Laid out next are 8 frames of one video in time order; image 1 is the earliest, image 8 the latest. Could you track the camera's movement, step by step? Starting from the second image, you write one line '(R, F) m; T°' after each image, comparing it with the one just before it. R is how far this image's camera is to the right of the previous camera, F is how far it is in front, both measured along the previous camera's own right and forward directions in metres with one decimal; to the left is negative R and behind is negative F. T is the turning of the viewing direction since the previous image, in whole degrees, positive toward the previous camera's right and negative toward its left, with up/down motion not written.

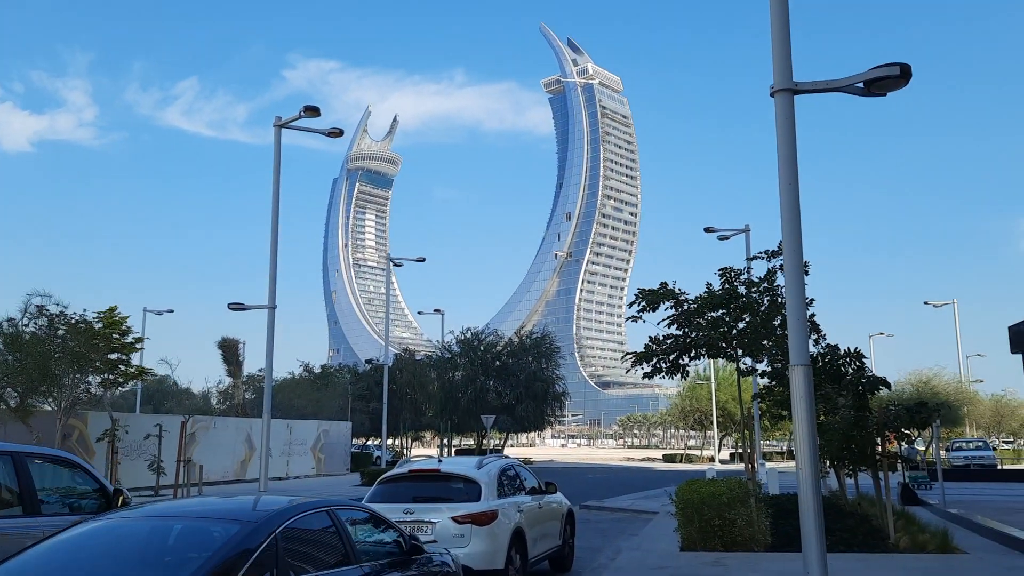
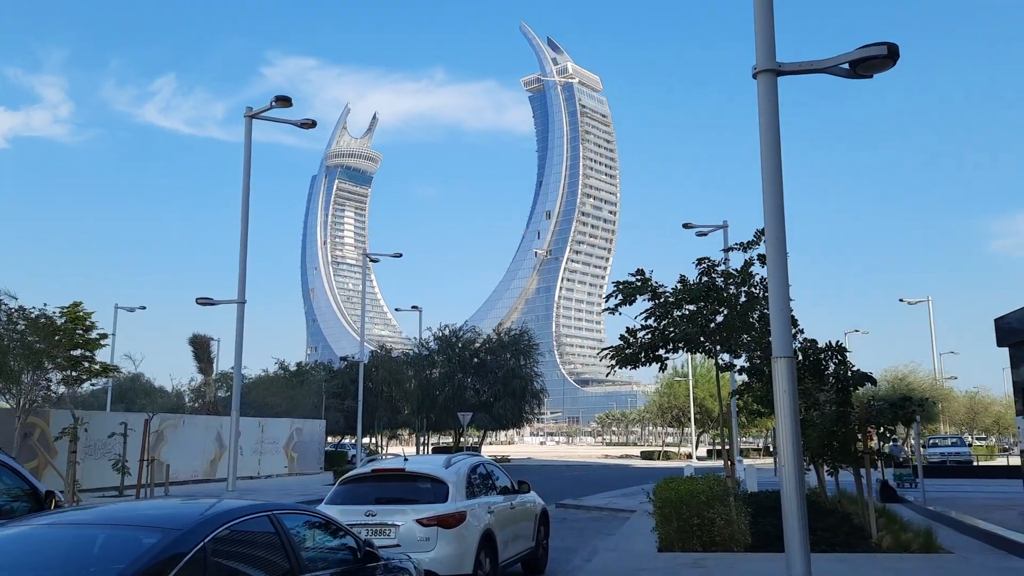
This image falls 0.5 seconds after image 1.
(+0.1, +0.5) m; +1°
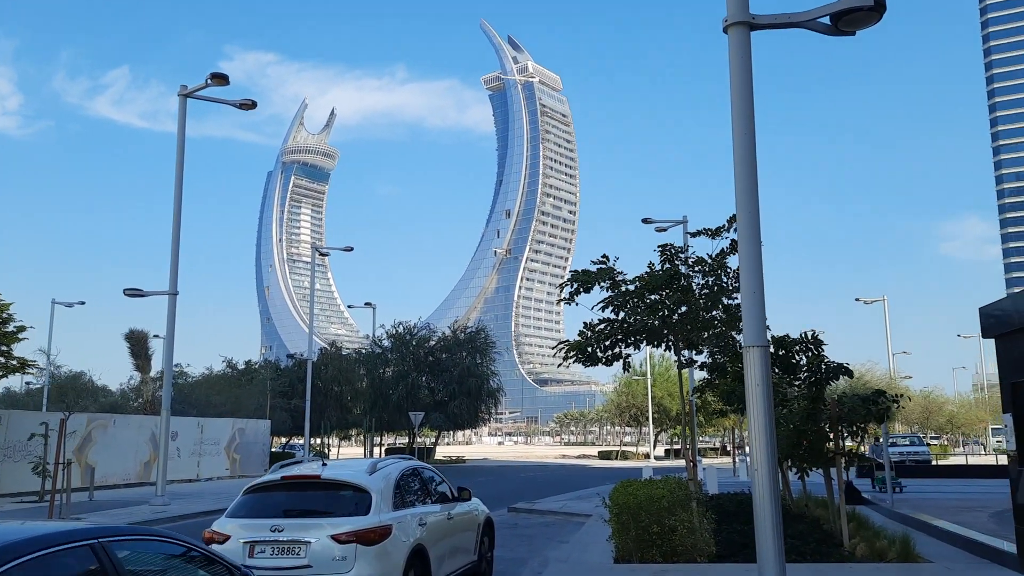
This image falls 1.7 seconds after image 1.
(+0.2, +1.3) m; +3°
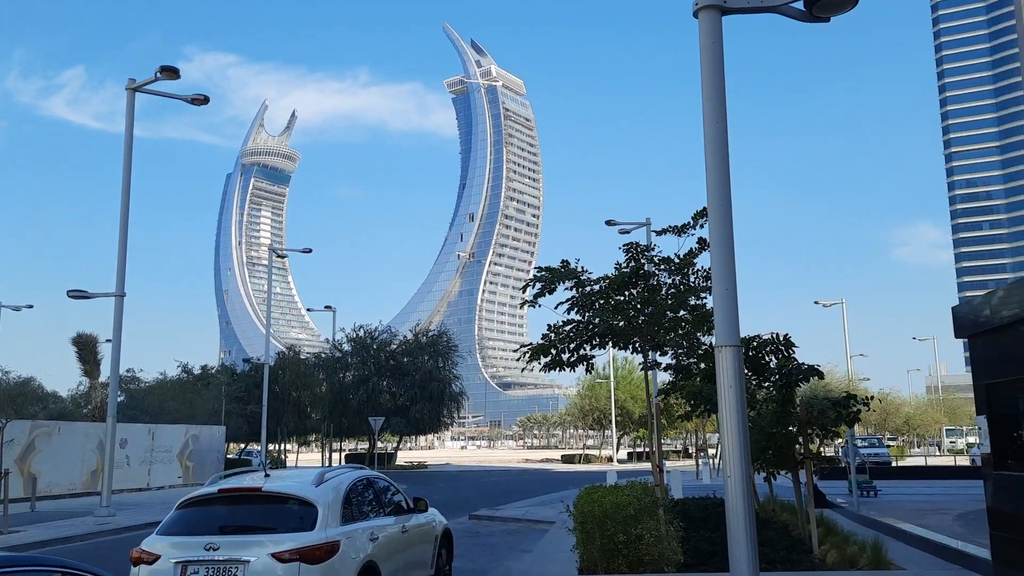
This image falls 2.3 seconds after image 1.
(0.0, +0.5) m; +2°
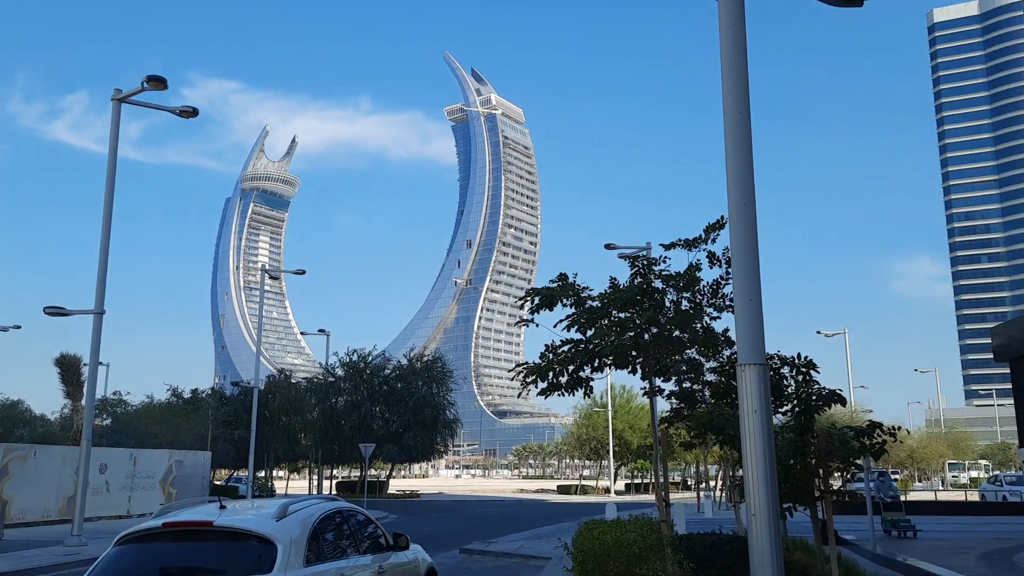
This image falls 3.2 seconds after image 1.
(0.0, +0.9) m; 0°
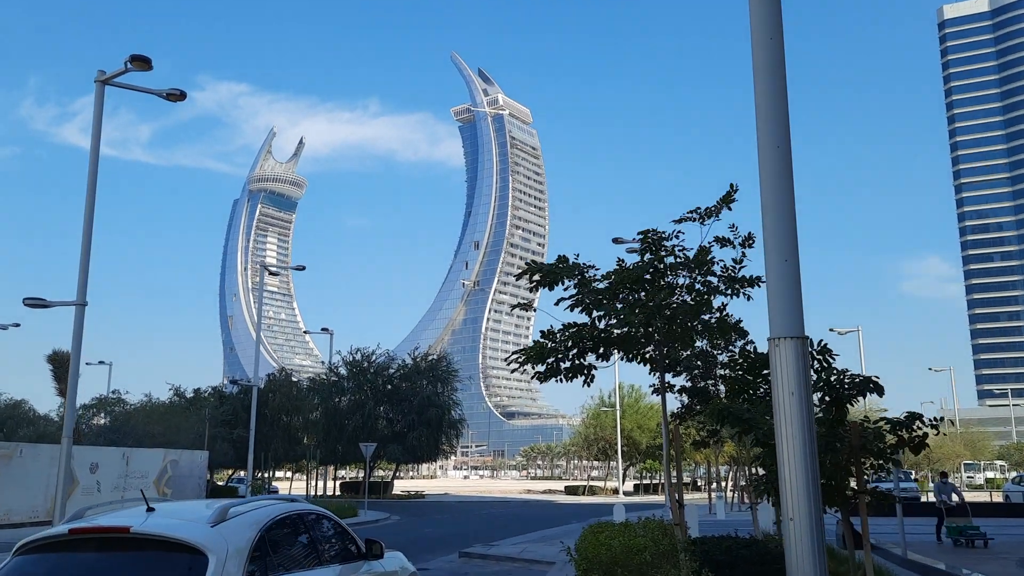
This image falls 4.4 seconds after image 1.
(+0.1, +1.1) m; -1°
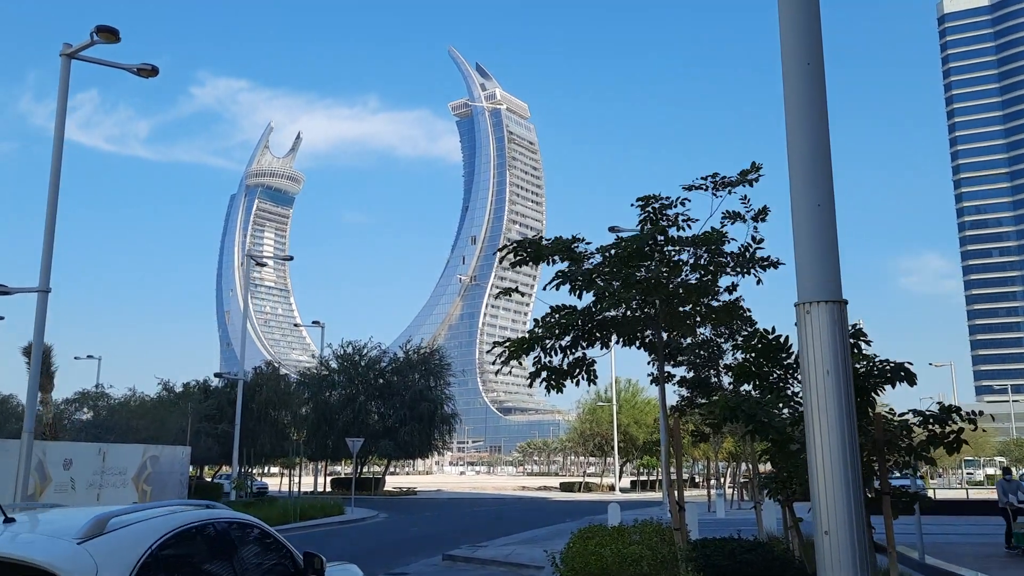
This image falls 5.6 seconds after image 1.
(+0.2, +1.2) m; 0°
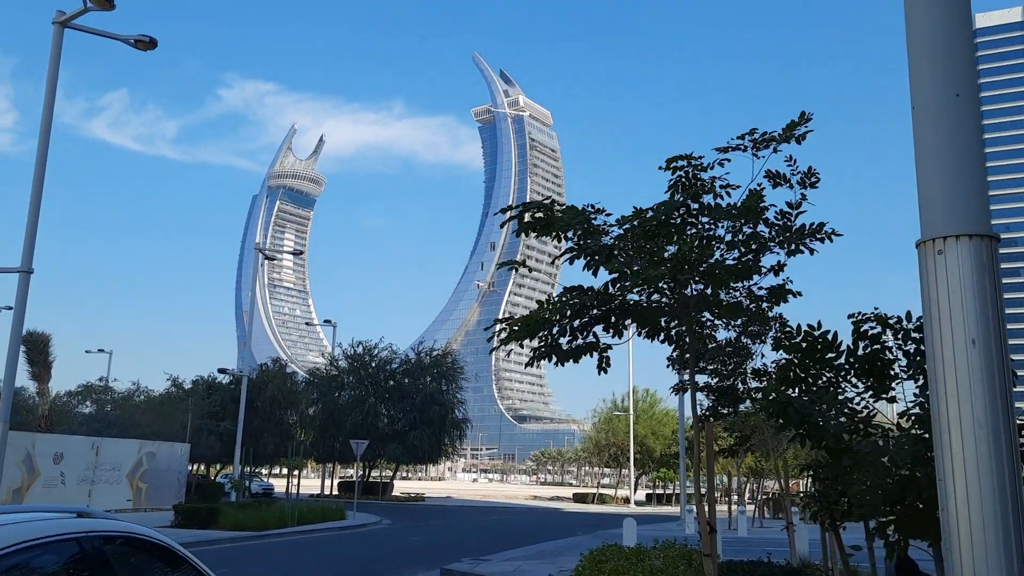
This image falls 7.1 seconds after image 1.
(+0.1, +1.4) m; -1°
